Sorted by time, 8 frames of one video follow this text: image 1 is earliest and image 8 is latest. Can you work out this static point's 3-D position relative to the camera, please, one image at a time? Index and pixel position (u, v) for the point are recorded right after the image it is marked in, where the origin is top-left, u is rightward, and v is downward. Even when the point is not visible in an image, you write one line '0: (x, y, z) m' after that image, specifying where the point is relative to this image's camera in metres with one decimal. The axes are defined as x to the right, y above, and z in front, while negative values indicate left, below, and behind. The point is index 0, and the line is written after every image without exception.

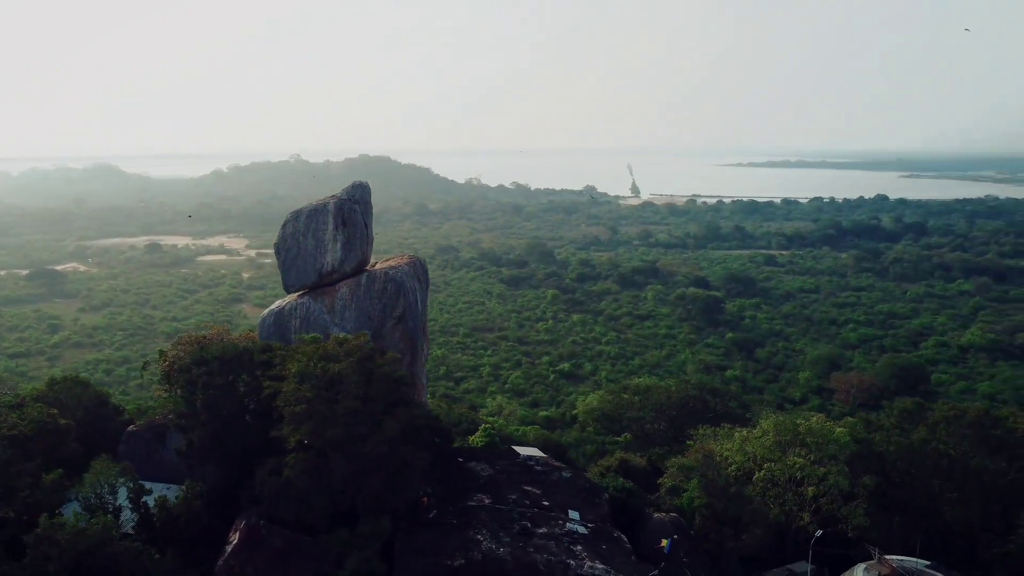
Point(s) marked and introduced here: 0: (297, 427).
0: (-2.9, -1.9, +10.3) m
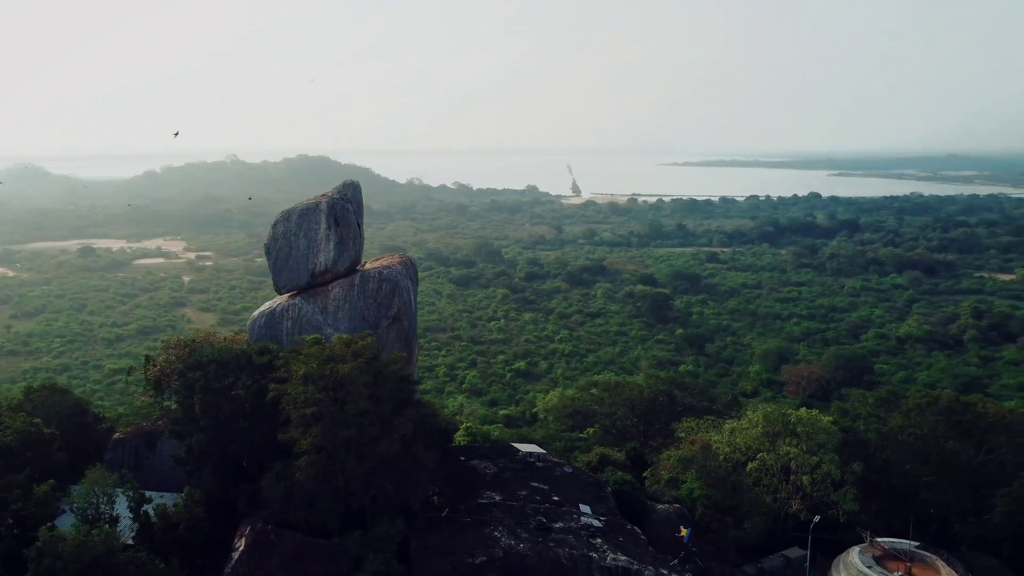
0: (-2.7, -1.9, +10.1) m
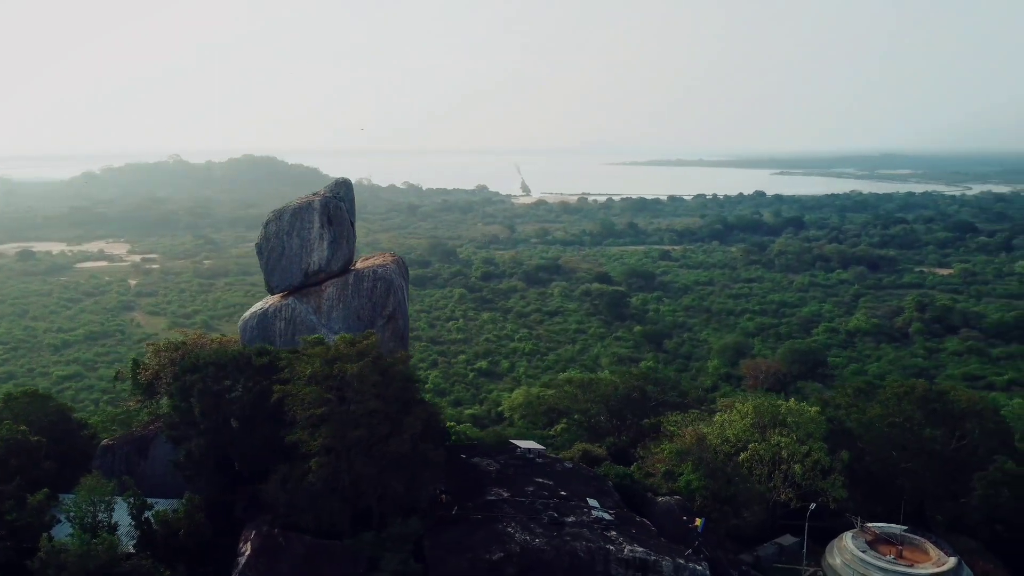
0: (-2.6, -1.9, +10.0) m
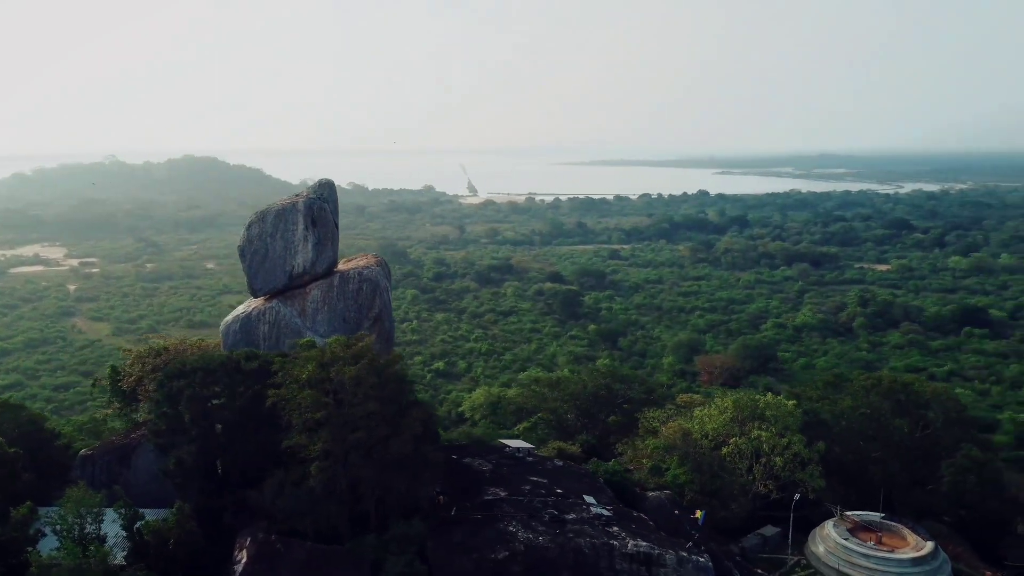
0: (-2.6, -1.9, +9.9) m
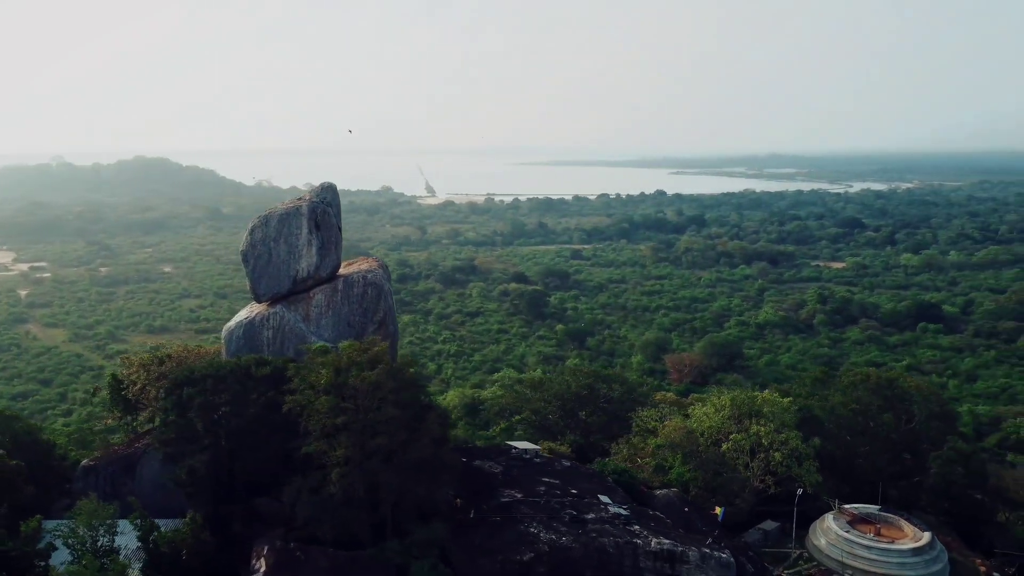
0: (-2.3, -2.0, +9.8) m
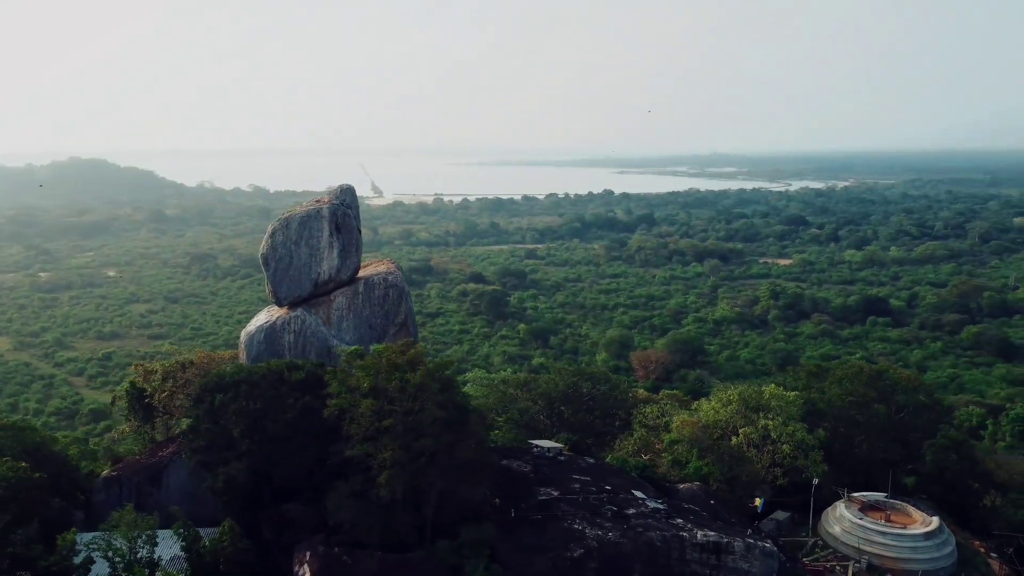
0: (-1.8, -2.0, +9.8) m
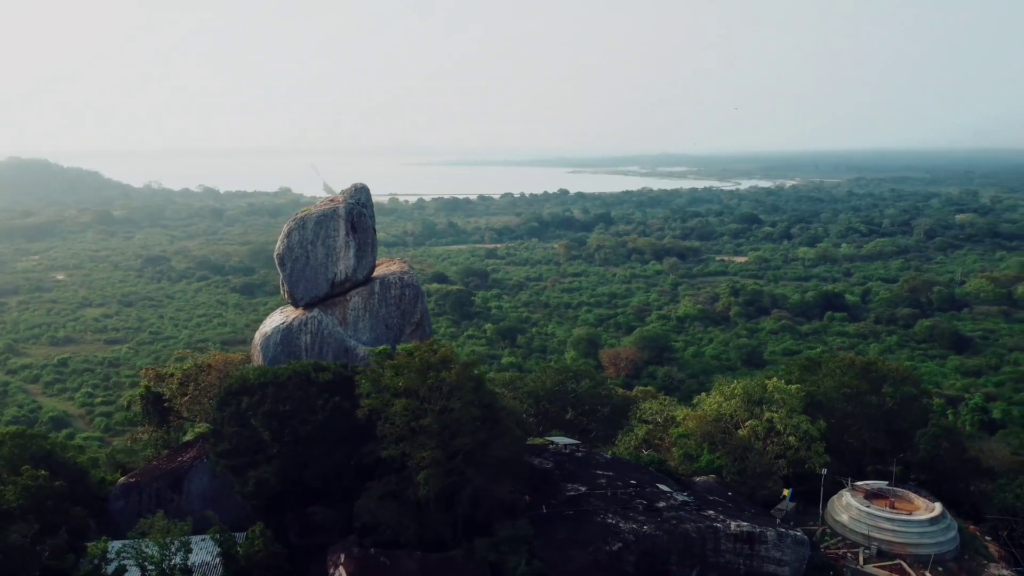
0: (-1.3, -2.0, +9.7) m
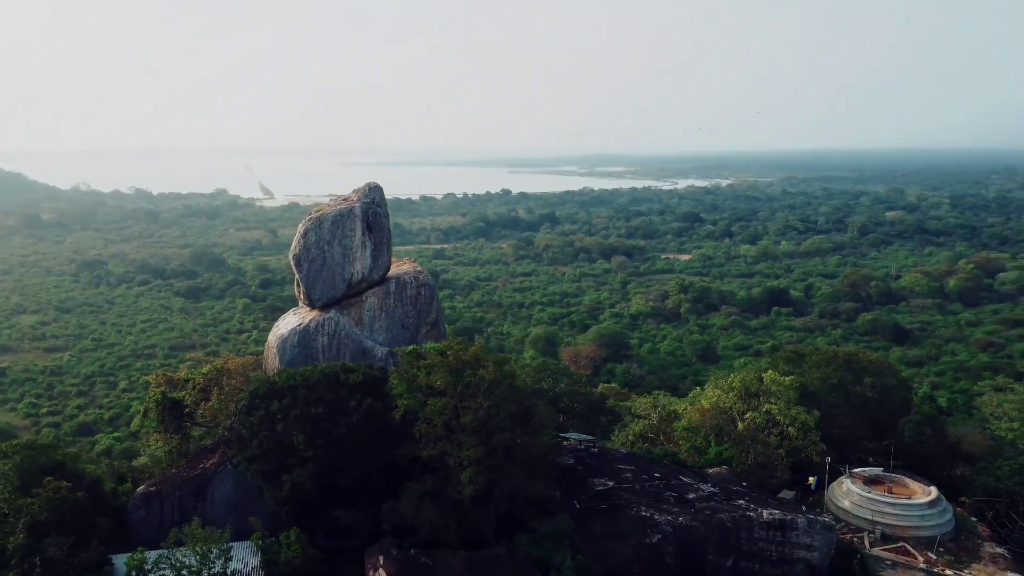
0: (-0.8, -2.0, +9.7) m
